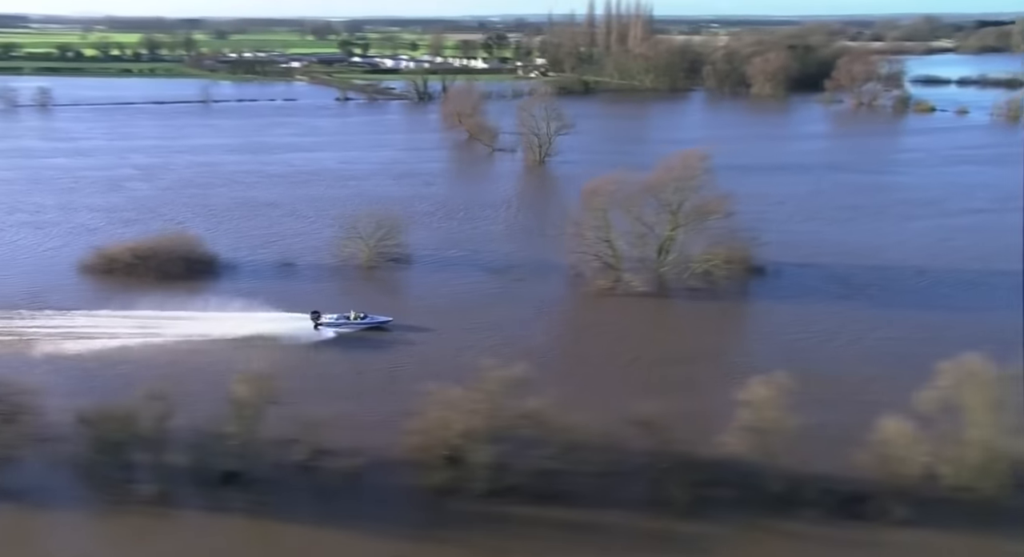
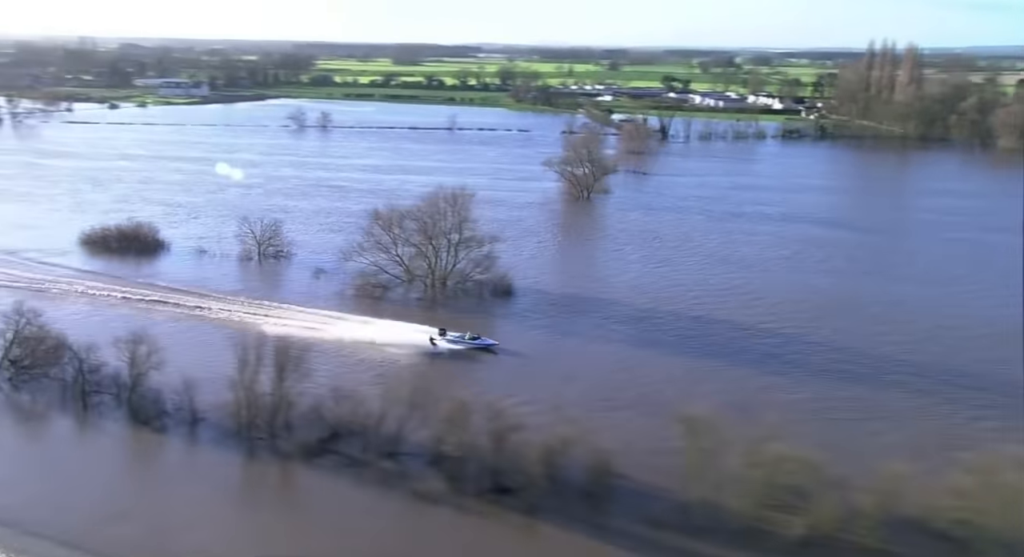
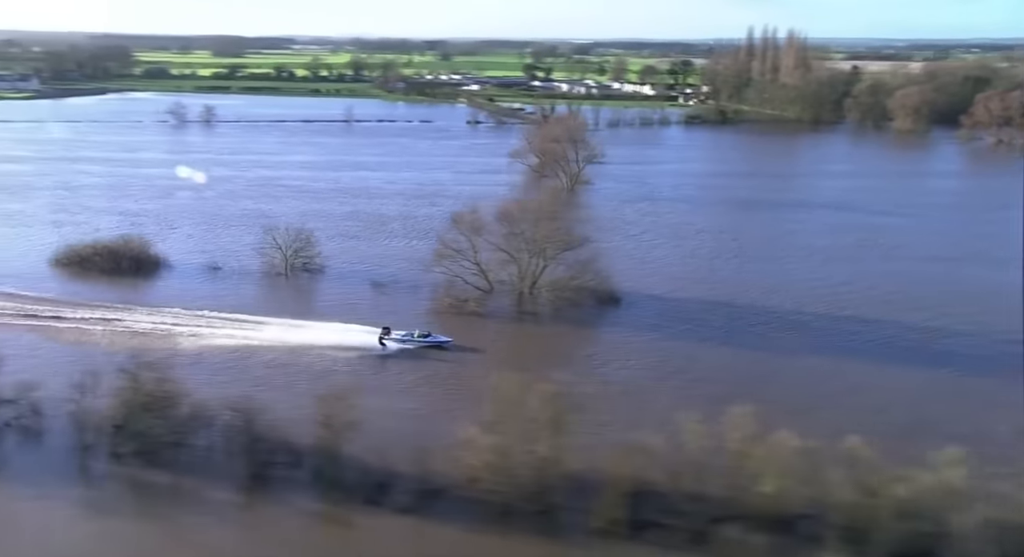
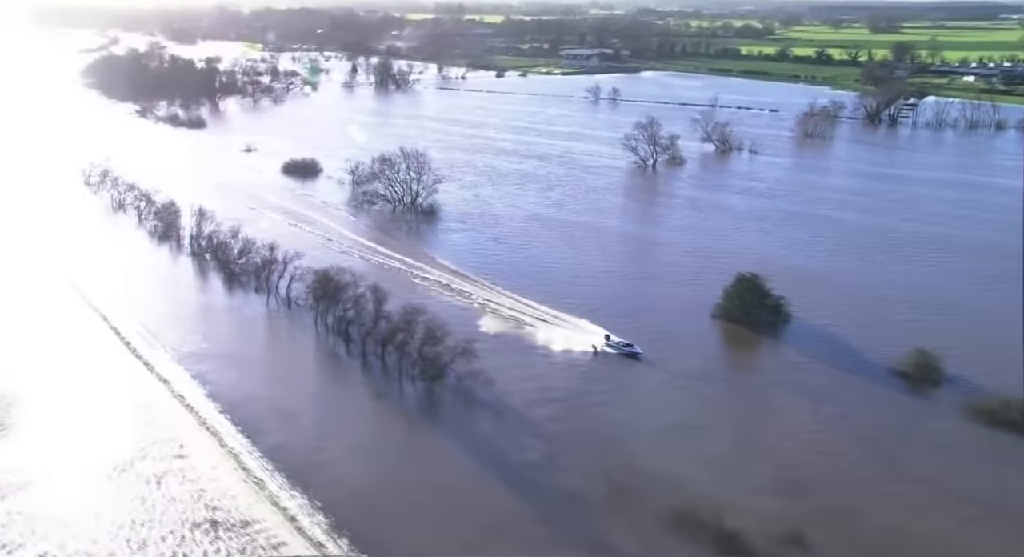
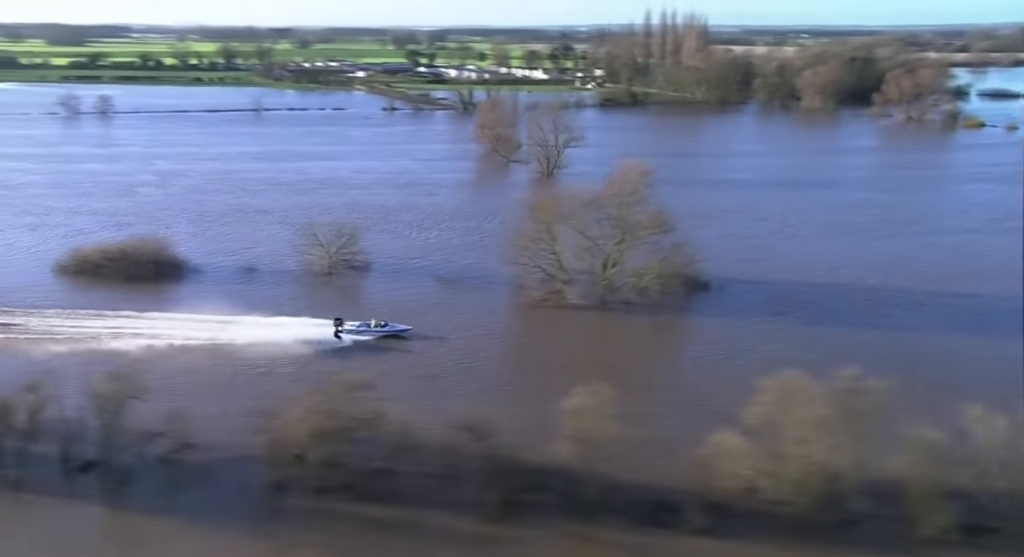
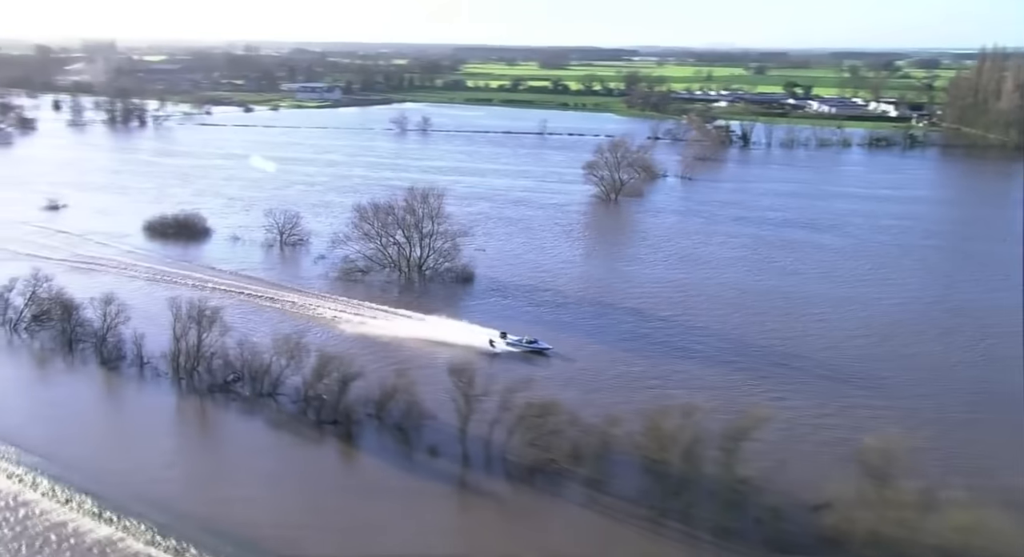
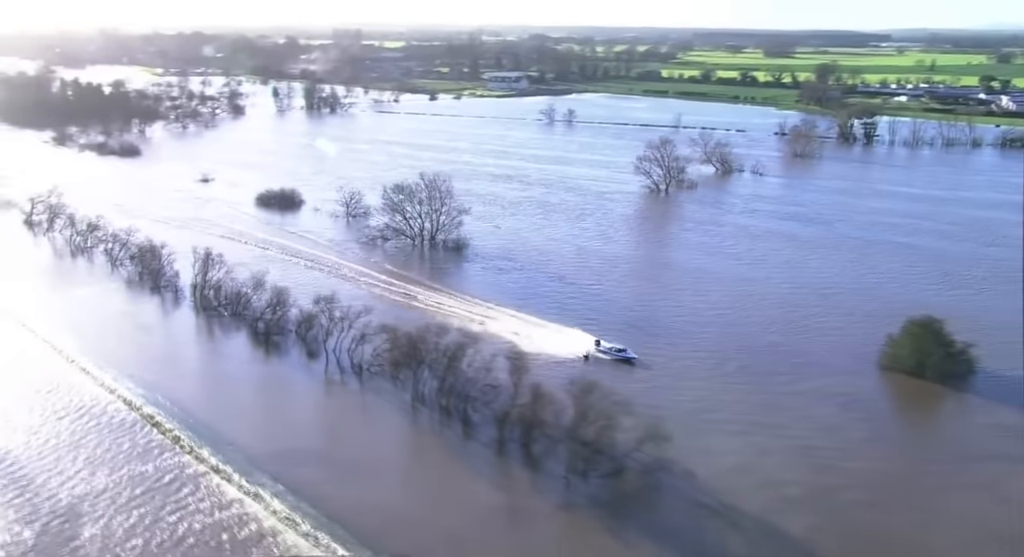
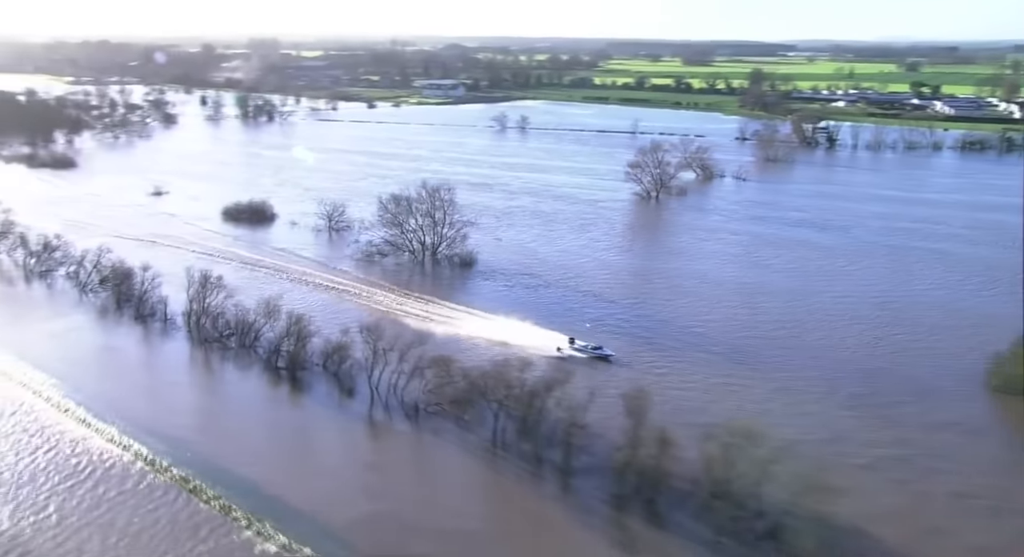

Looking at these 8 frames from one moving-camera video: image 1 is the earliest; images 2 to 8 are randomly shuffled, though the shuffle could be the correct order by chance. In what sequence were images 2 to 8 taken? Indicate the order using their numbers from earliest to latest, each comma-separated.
5, 3, 2, 6, 8, 7, 4
